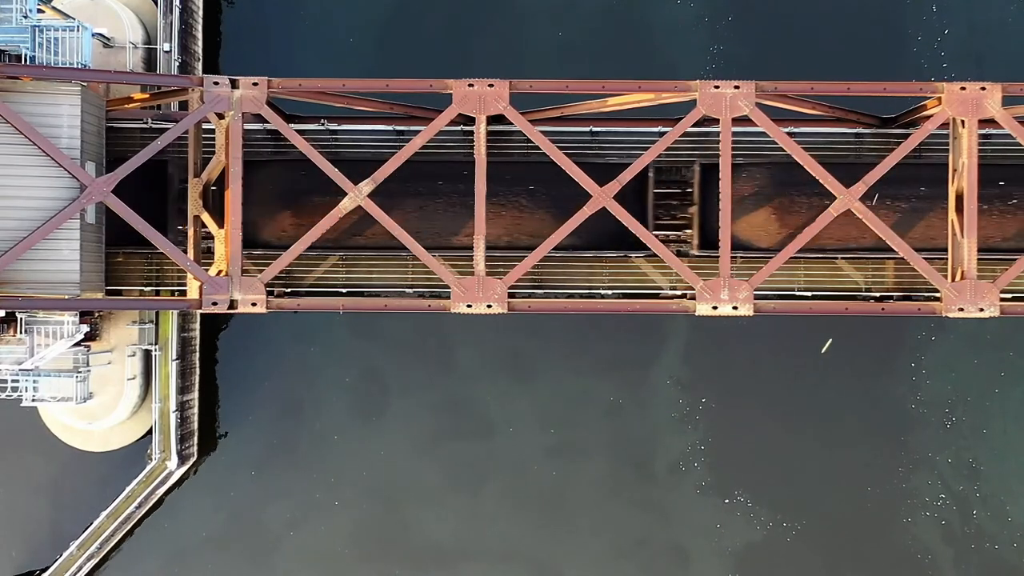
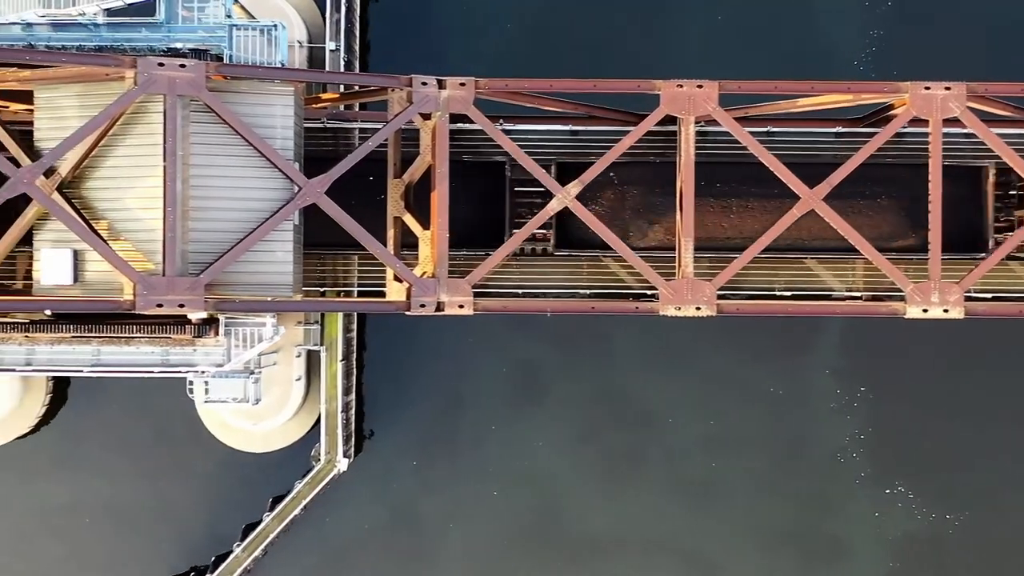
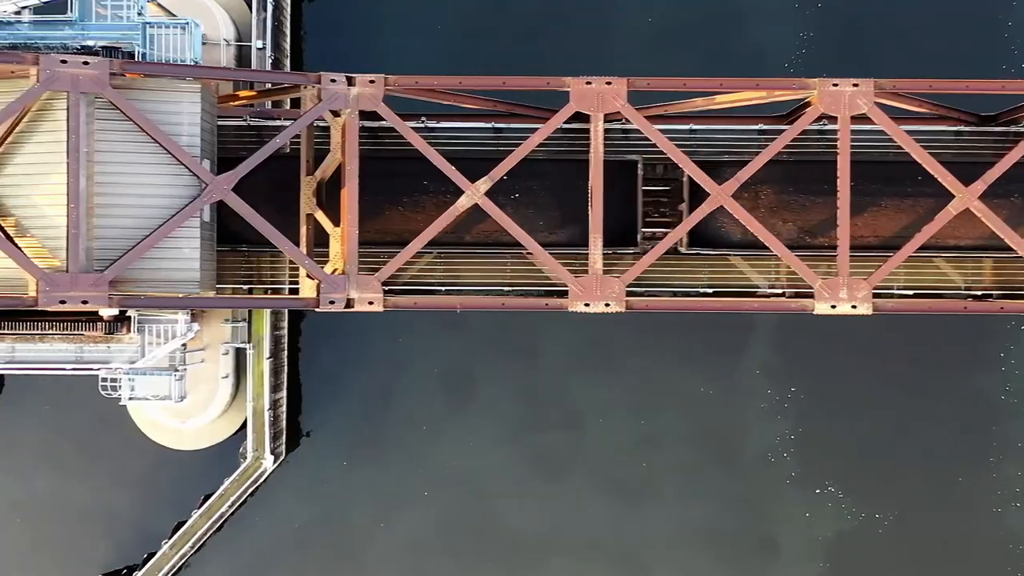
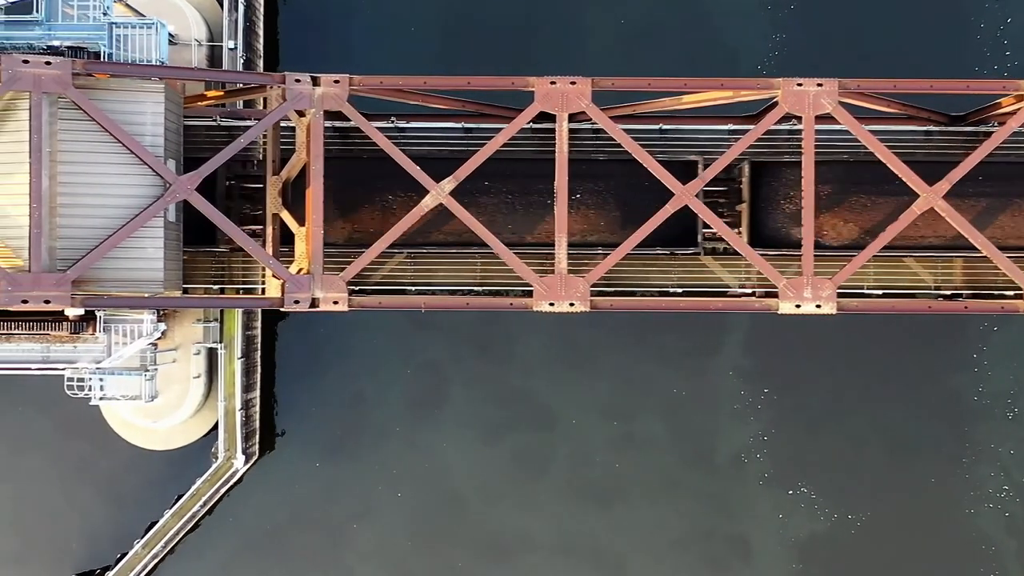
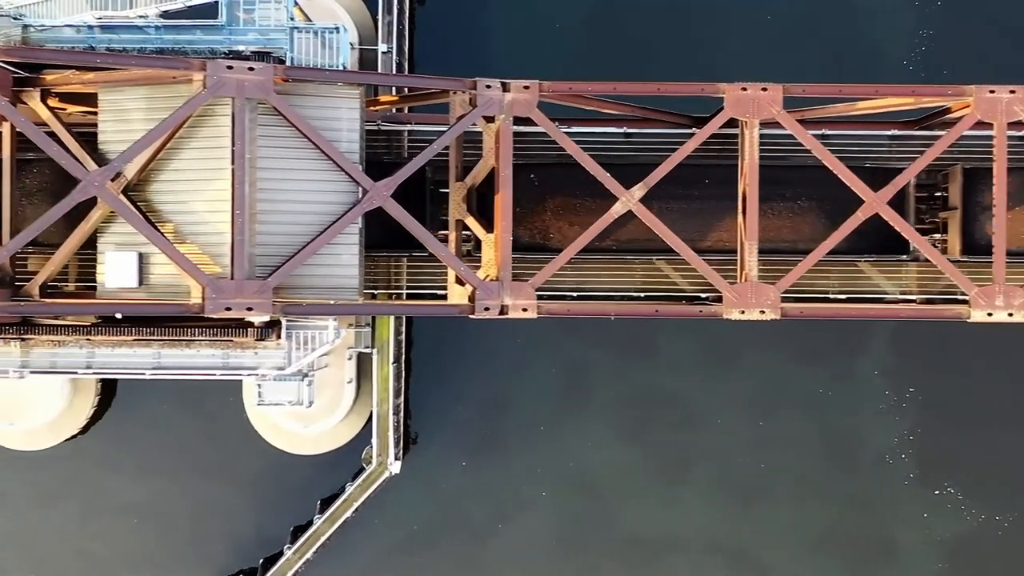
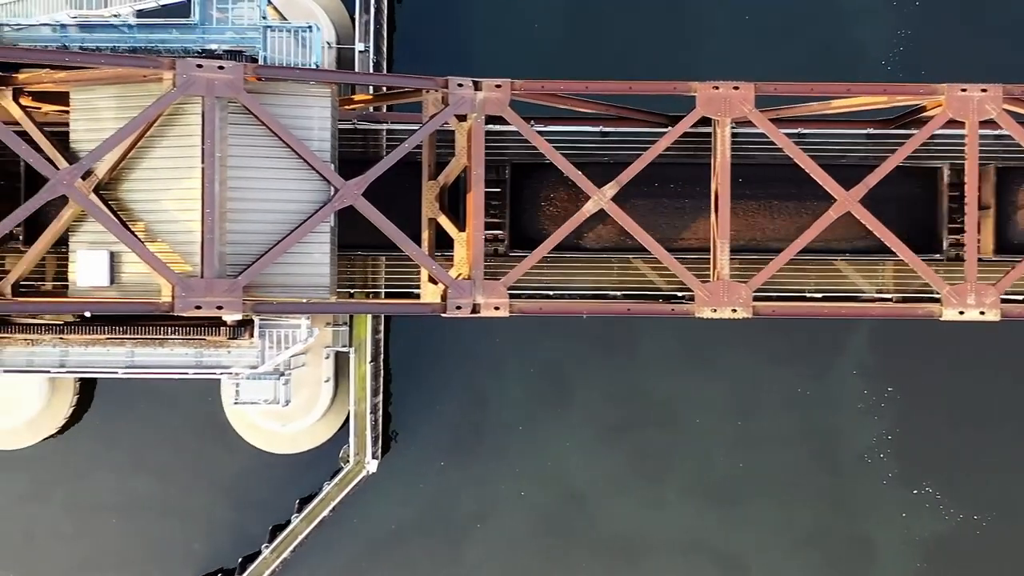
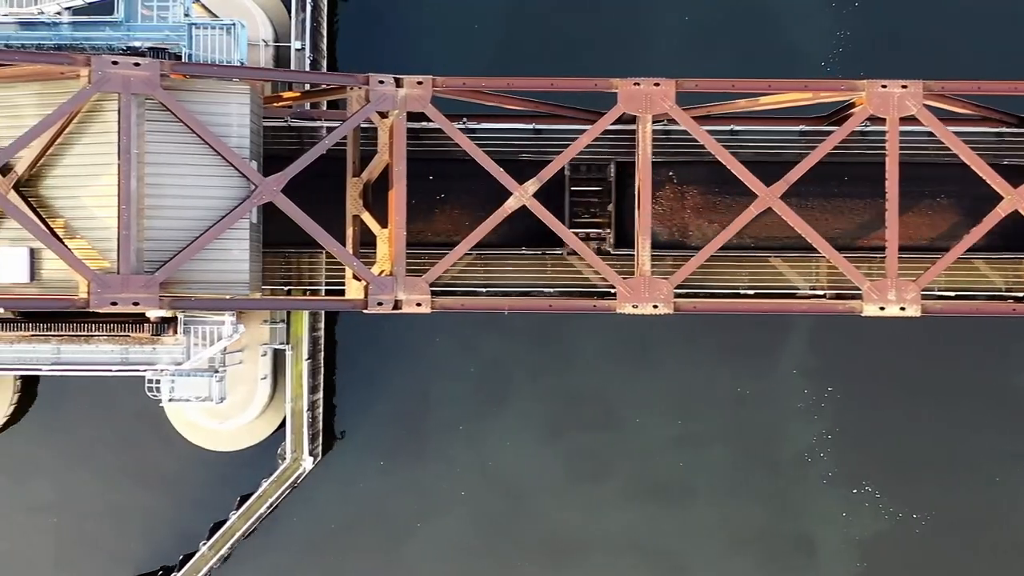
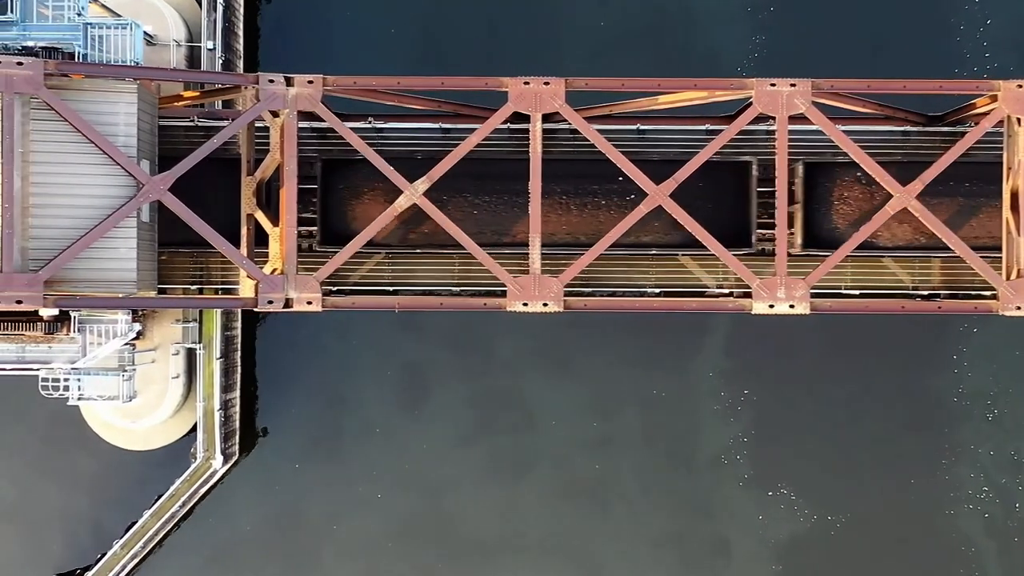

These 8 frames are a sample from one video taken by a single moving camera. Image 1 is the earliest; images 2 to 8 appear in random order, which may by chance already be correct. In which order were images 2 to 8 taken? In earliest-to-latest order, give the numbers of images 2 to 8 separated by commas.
8, 4, 3, 7, 2, 6, 5
